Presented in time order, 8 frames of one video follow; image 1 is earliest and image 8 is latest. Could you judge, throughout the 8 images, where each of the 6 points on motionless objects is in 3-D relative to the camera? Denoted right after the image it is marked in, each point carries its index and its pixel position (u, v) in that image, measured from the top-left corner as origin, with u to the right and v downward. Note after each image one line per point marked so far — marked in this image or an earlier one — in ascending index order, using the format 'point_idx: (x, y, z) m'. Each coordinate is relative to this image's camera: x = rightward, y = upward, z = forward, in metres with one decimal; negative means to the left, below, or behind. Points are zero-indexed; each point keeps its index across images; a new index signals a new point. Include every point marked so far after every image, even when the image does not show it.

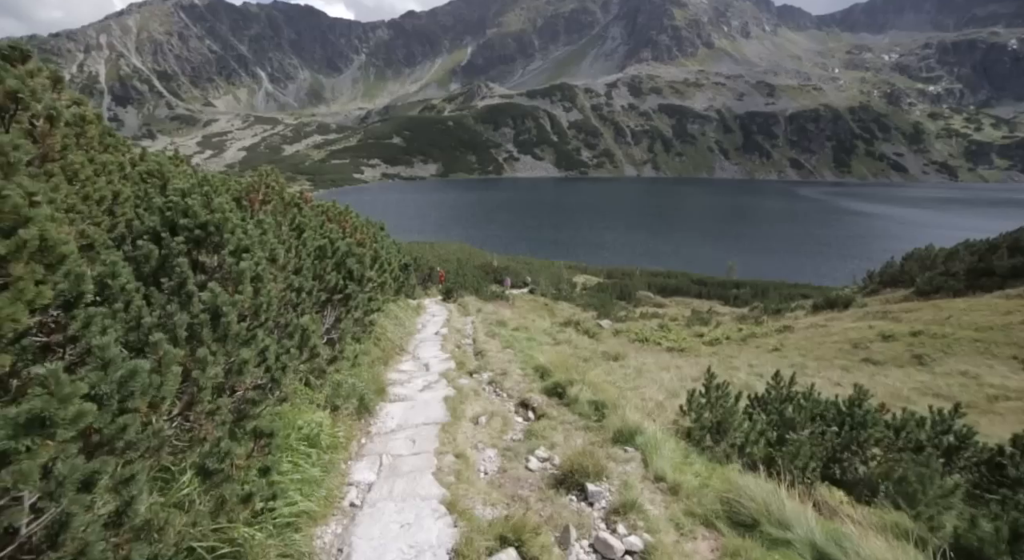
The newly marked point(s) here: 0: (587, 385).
0: (+2.3, -3.1, +16.3) m
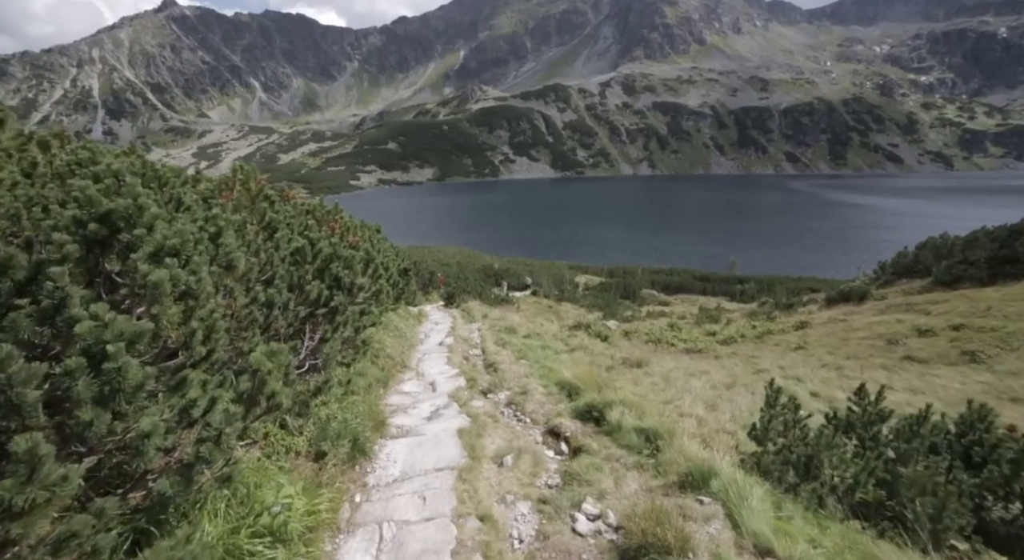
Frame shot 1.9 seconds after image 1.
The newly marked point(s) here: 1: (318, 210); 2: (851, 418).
0: (+2.9, -3.1, +13.7) m
1: (-6.2, +2.2, +17.5) m
2: (+7.1, -2.9, +11.5) m
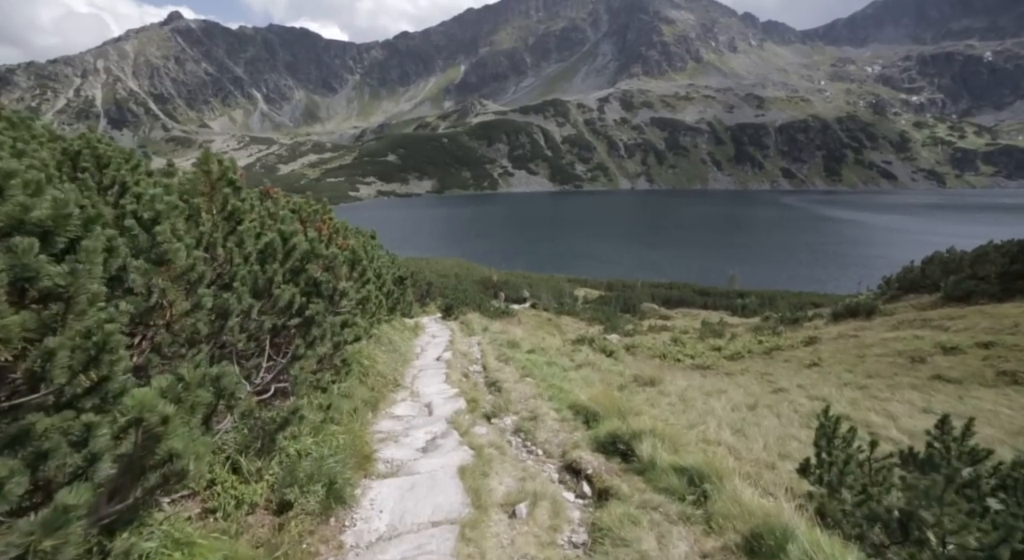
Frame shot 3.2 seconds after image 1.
0: (+3.1, -3.3, +11.7) m
1: (-5.9, +2.0, +15.6) m
2: (+7.4, -3.1, +9.5) m
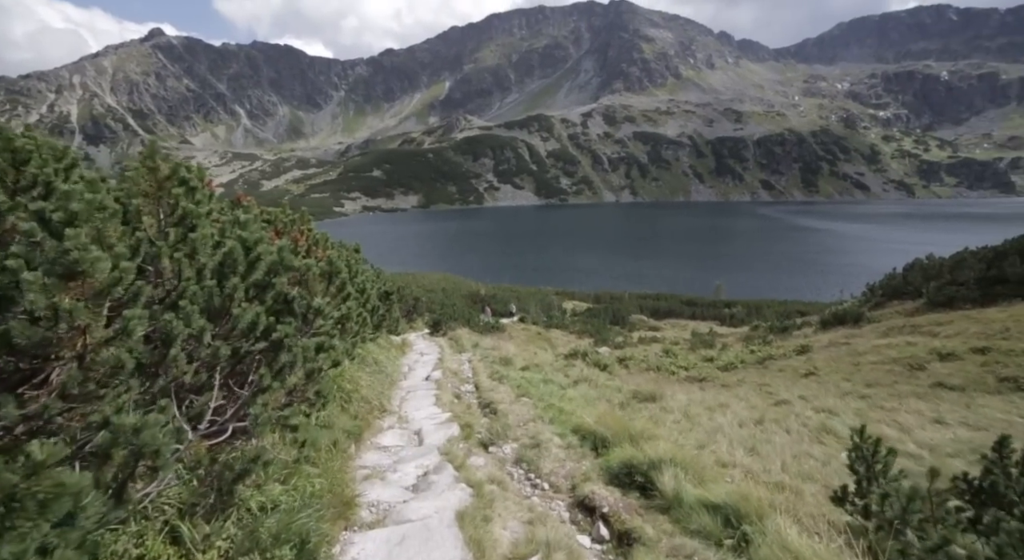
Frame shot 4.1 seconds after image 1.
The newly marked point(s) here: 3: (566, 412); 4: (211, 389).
0: (+3.1, -3.5, +10.4) m
1: (-6.0, +1.5, +14.2) m
2: (+7.4, -3.1, +8.4) m
3: (+1.5, -3.8, +15.9) m
4: (-3.5, -1.3, +6.3) m
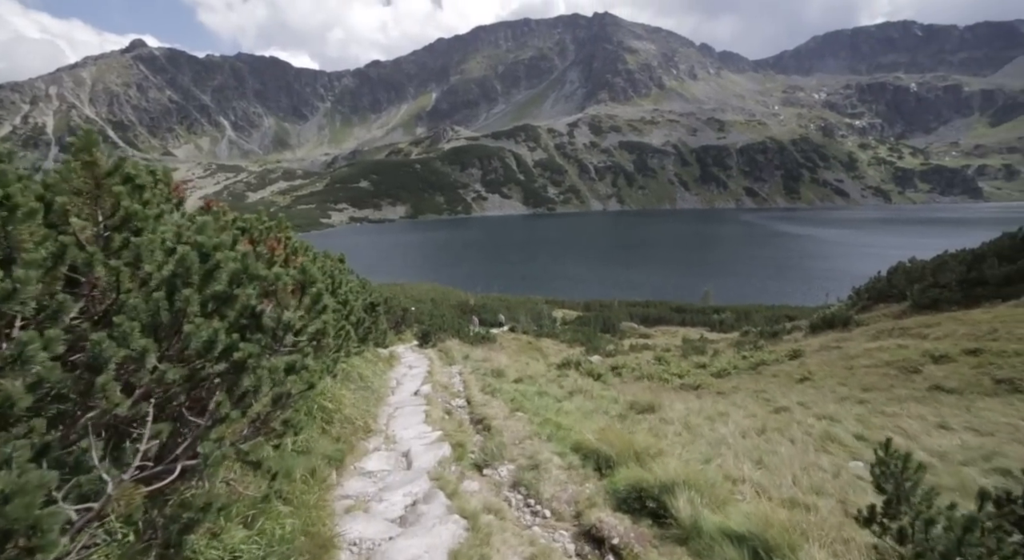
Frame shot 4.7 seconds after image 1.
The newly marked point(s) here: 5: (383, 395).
0: (+3.1, -3.6, +9.5) m
1: (-6.2, +1.3, +13.2) m
2: (+7.4, -3.1, +7.6) m
3: (+1.4, -4.0, +14.9) m
4: (-3.5, -1.4, +5.3) m
5: (-4.5, -4.0, +18.9) m
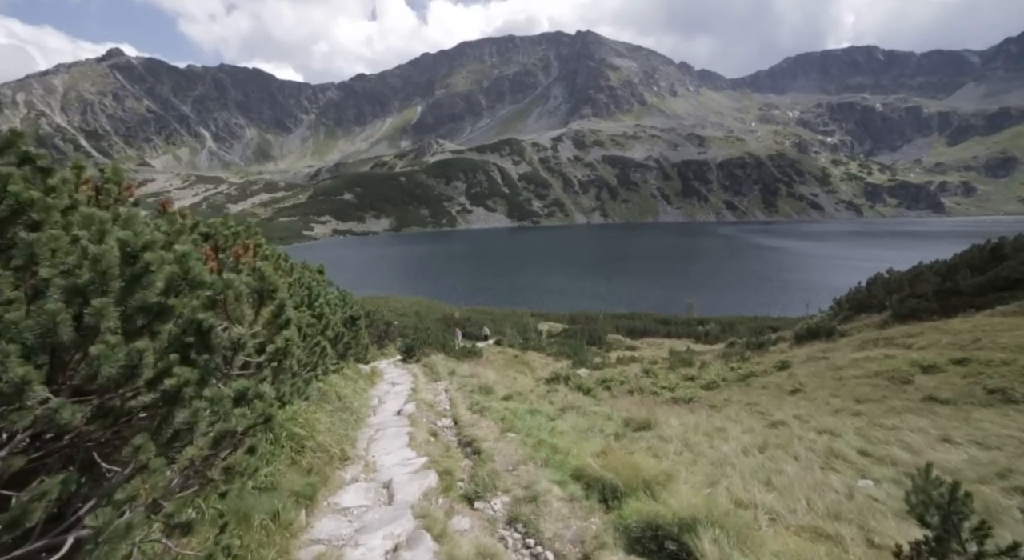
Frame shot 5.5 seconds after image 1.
0: (+3.1, -3.7, +8.4) m
1: (-6.4, +1.0, +11.9) m
2: (+7.4, -3.2, +6.5) m
3: (+1.2, -4.3, +13.7) m
4: (-3.4, -1.4, +4.0) m
5: (-4.8, -4.4, +17.5) m
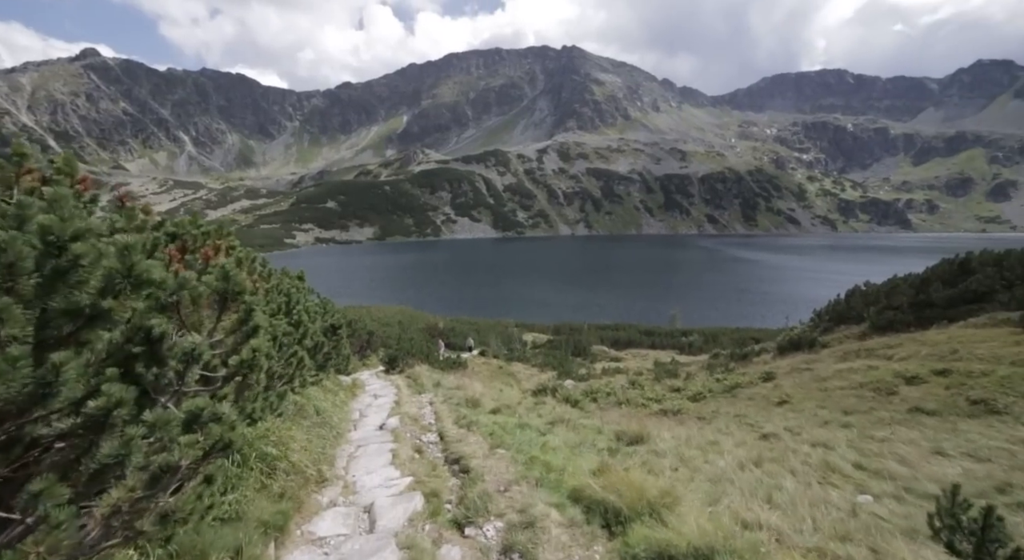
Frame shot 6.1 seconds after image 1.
0: (+3.0, -3.8, +7.6) m
1: (-6.5, +0.9, +10.9) m
2: (+7.4, -3.2, +5.9) m
3: (+1.0, -4.4, +12.9) m
4: (-3.4, -1.4, +3.1) m
5: (-5.1, -4.6, +16.5) m
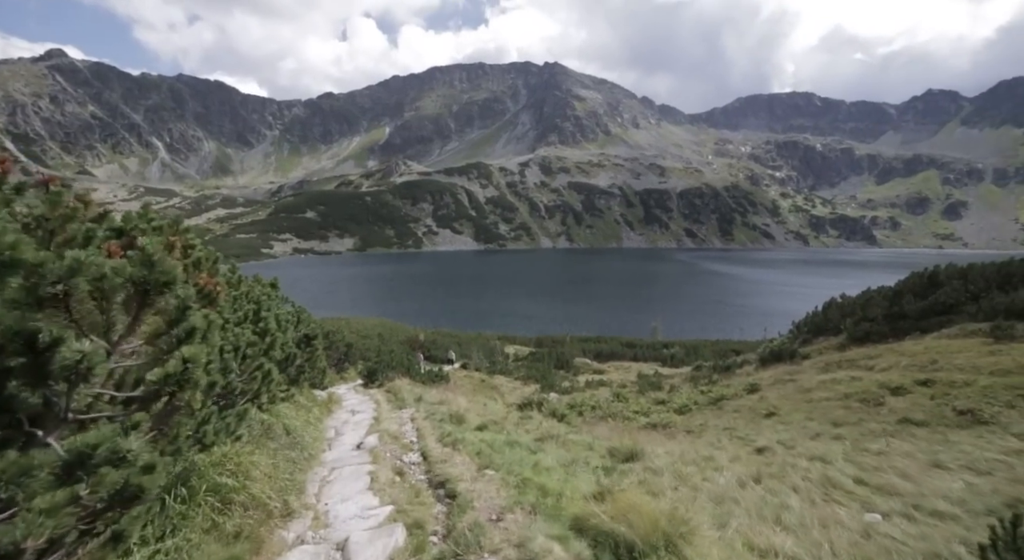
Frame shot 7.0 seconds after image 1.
0: (+3.0, -3.7, +6.4) m
1: (-6.6, +0.9, +9.6) m
2: (+7.5, -3.2, +4.9) m
3: (+0.8, -4.5, +11.6) m
4: (-3.2, -1.2, +1.8) m
5: (-5.4, -4.7, +15.1) m
